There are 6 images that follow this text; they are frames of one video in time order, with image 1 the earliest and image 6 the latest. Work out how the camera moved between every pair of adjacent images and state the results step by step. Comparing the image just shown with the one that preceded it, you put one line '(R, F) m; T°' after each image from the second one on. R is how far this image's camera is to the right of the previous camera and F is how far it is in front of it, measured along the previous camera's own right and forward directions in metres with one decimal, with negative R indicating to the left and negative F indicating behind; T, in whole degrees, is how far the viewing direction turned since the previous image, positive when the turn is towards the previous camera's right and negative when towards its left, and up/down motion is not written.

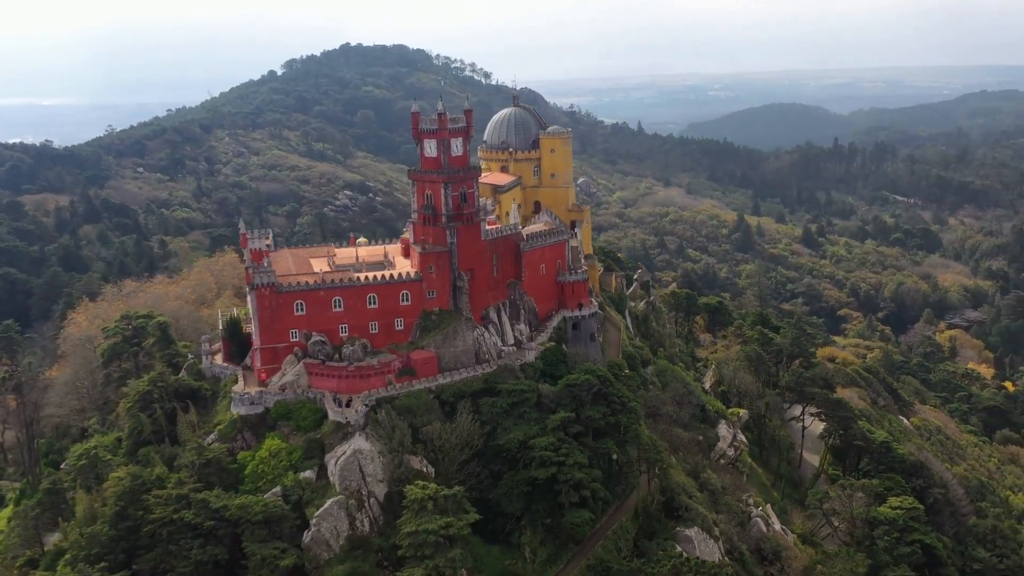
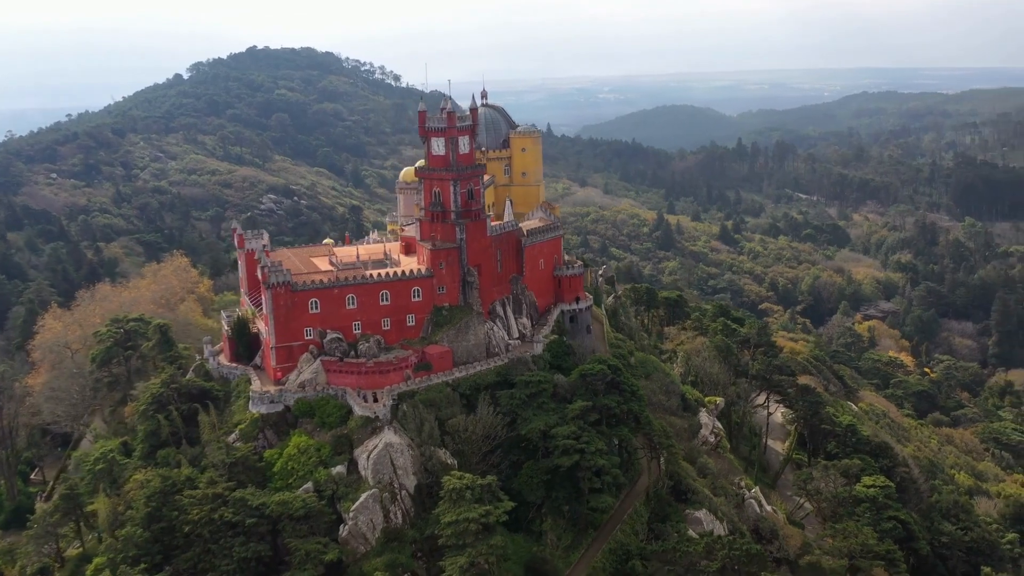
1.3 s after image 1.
(-3.6, -0.6) m; +5°
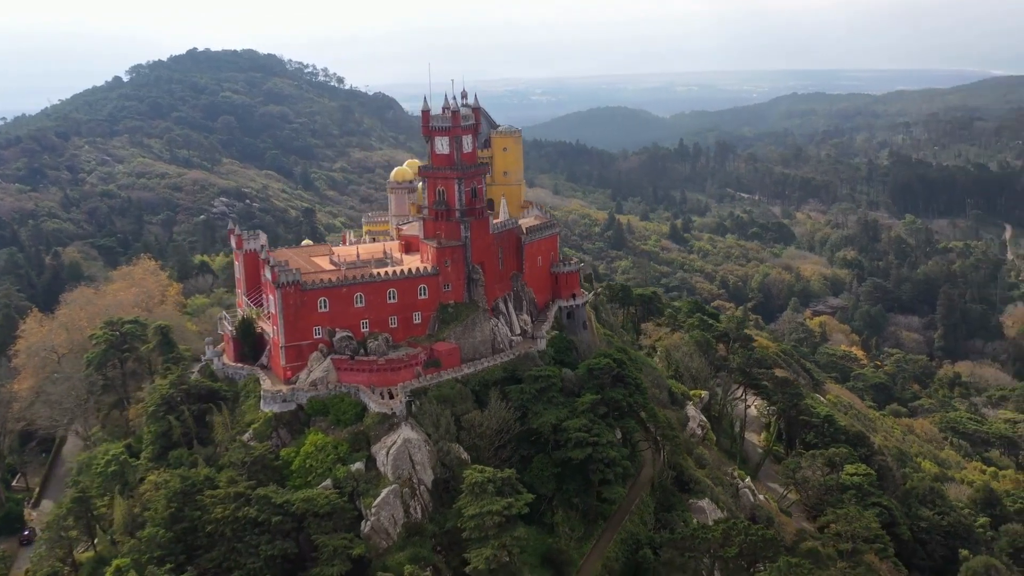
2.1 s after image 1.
(-2.2, -0.4) m; +3°
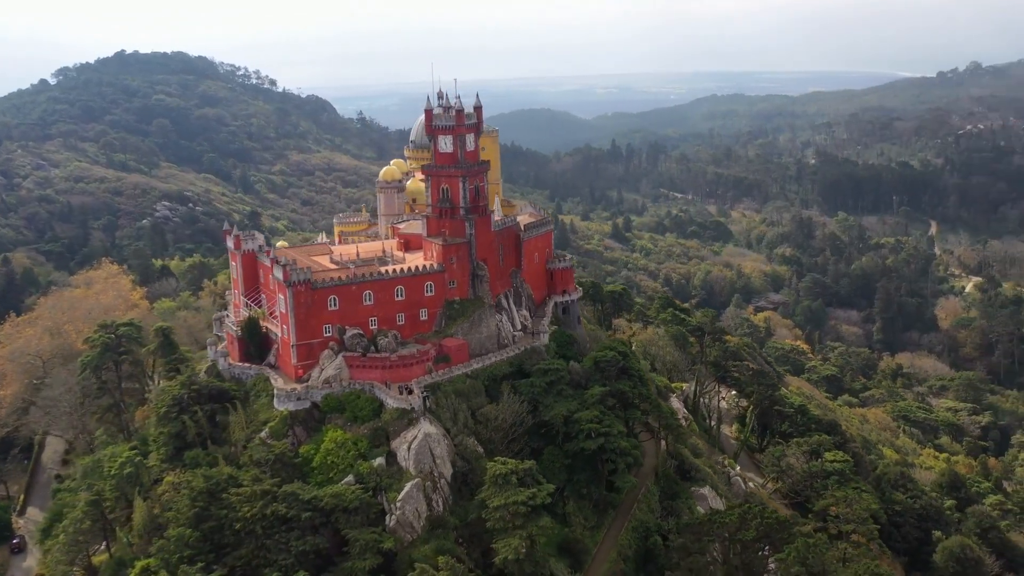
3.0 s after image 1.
(-2.6, -0.5) m; +4°
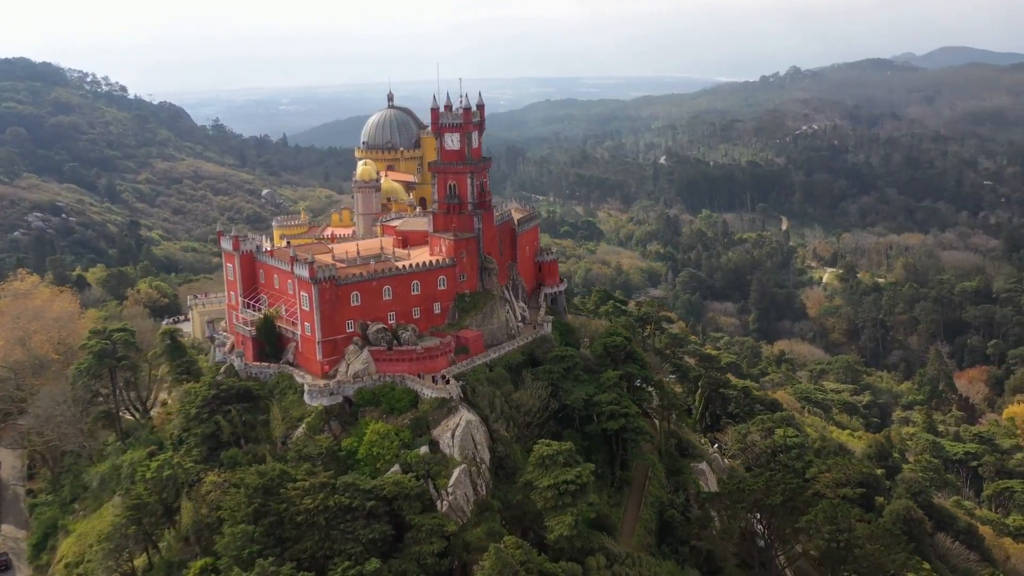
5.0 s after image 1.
(-5.8, -0.9) m; +8°
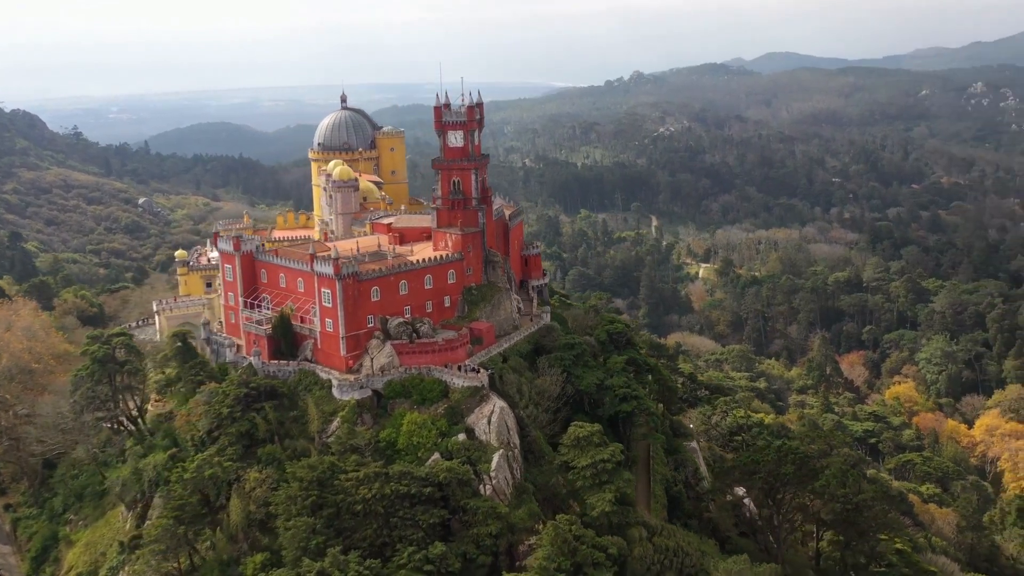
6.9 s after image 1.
(-5.4, -0.8) m; +8°
